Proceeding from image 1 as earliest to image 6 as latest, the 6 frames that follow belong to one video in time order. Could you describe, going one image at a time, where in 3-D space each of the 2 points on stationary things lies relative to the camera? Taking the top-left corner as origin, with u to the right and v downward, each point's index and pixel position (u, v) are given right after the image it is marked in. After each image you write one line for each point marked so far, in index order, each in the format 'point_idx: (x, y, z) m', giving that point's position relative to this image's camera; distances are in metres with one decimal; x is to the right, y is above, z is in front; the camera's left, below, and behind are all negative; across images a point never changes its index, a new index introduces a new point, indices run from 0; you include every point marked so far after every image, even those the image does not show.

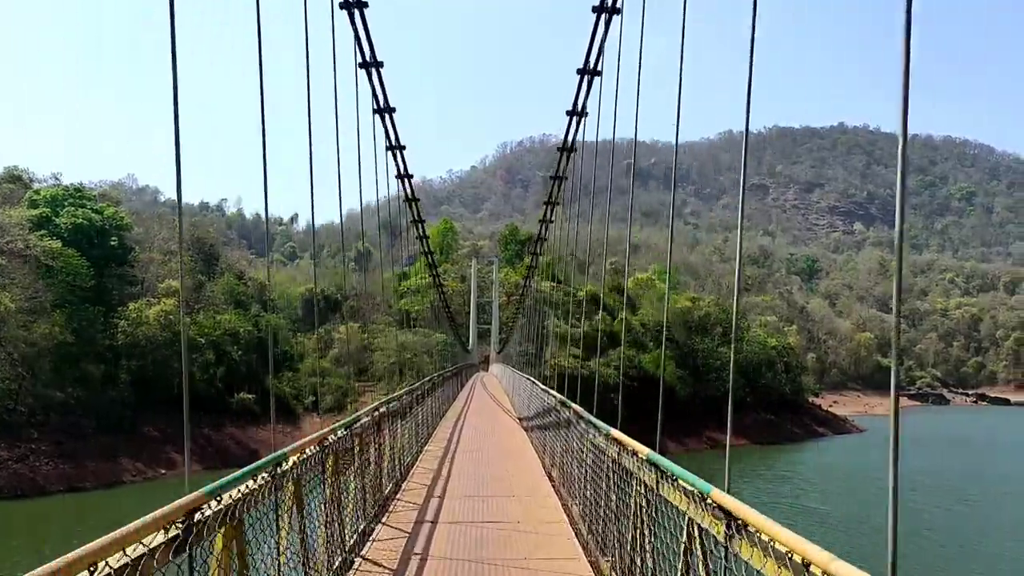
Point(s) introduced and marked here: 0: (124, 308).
0: (-9.3, -0.5, +20.0) m
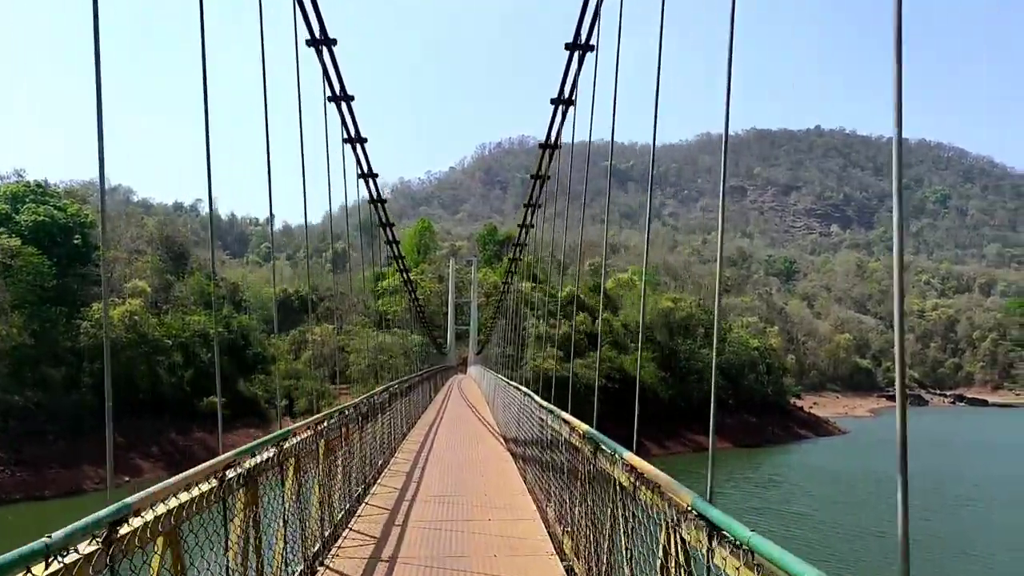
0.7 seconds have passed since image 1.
0: (-9.8, -0.5, +19.3) m
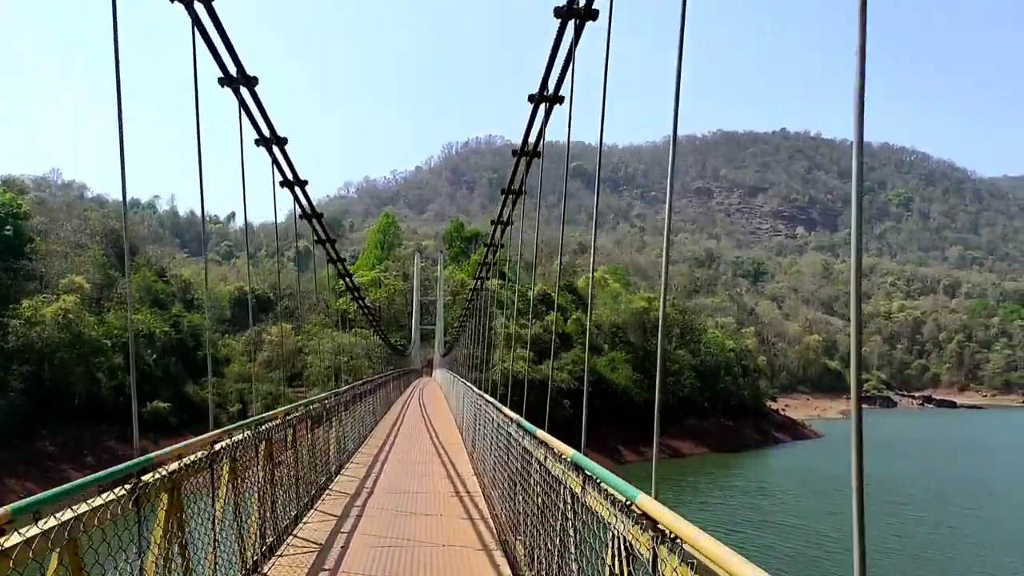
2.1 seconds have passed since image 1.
0: (-10.4, -0.4, +17.7) m
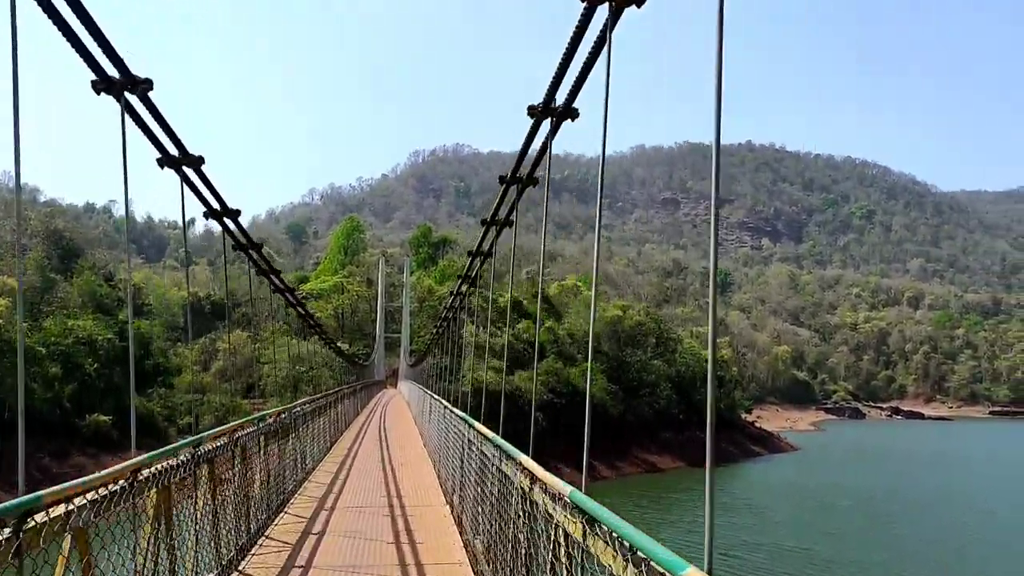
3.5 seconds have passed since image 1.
0: (-11.0, -0.4, +16.3) m
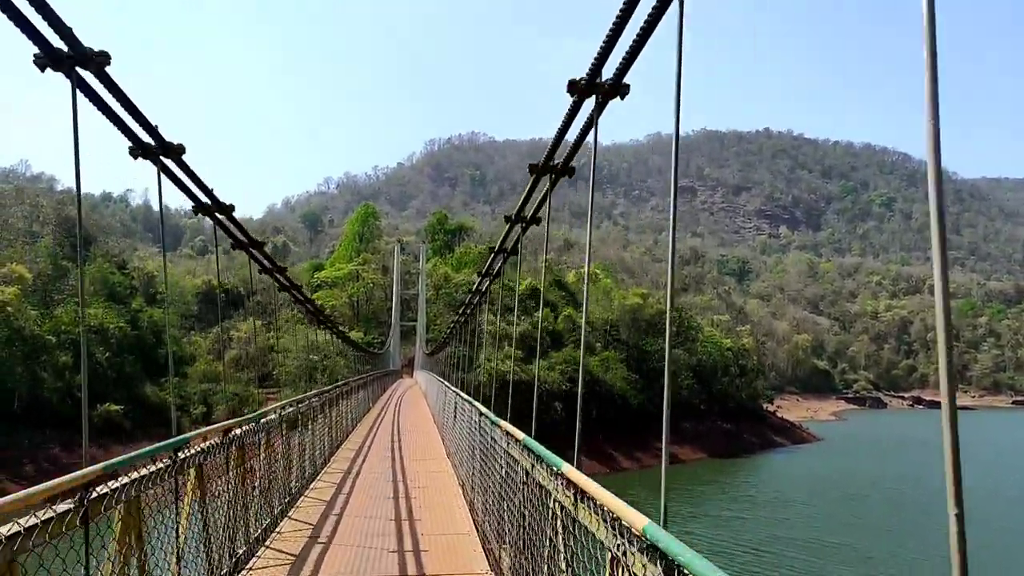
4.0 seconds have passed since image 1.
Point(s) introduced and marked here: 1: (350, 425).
0: (-10.7, -0.2, +16.0) m
1: (-2.6, -2.2, +13.2) m
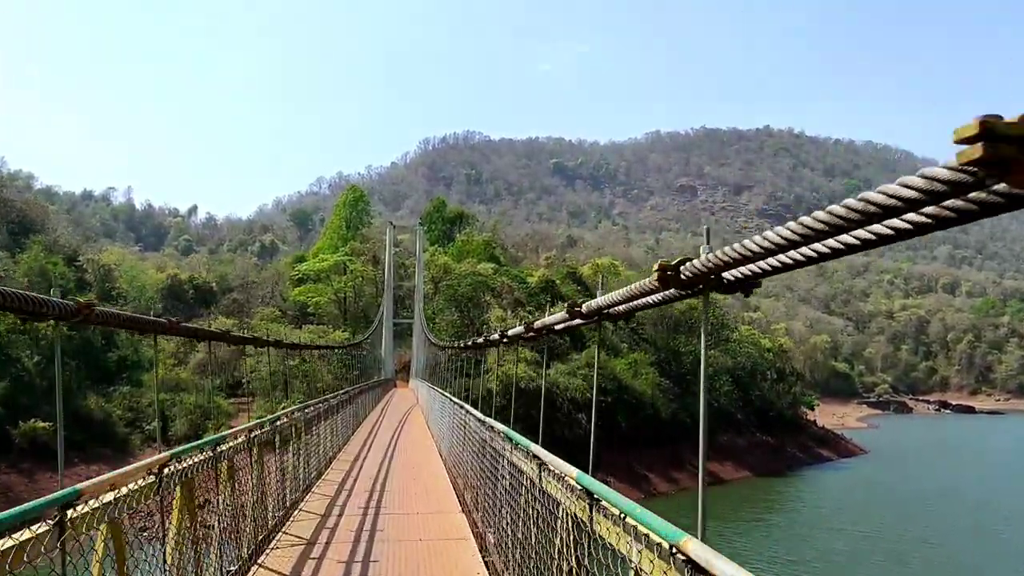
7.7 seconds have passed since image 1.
0: (-10.4, 0.0, +12.9) m
1: (-2.3, -2.0, +10.1) m
